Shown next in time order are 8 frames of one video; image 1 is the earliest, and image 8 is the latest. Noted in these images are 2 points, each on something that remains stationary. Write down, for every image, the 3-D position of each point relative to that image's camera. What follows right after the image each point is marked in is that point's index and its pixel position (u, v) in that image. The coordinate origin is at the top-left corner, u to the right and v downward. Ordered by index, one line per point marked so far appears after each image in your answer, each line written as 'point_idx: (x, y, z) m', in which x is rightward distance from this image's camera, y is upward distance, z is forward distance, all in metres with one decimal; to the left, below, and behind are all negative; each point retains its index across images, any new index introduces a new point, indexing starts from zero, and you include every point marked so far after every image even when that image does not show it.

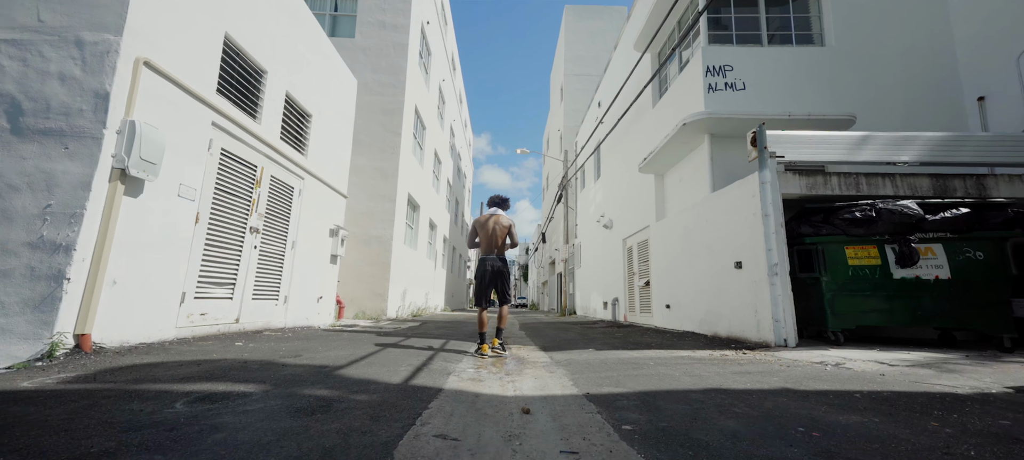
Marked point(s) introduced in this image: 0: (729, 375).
0: (+1.4, -0.9, +2.7) m
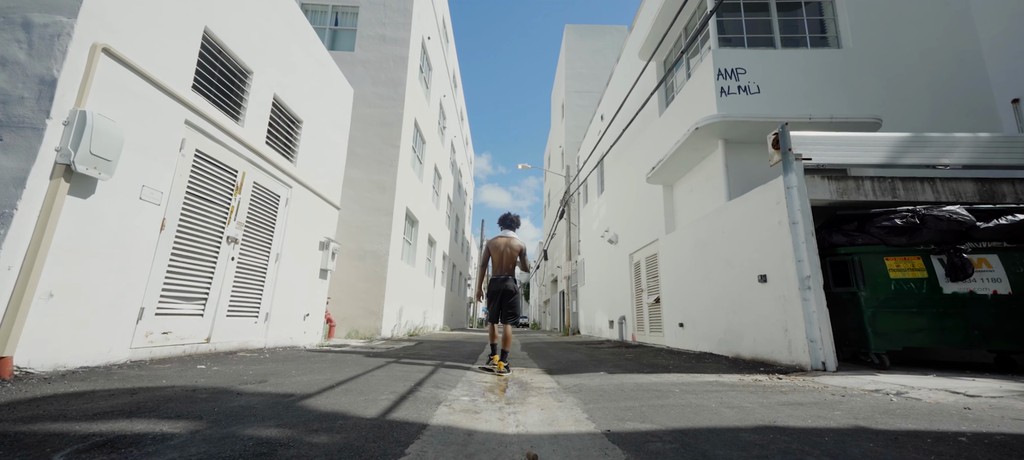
0: (+1.4, -0.9, +2.2) m
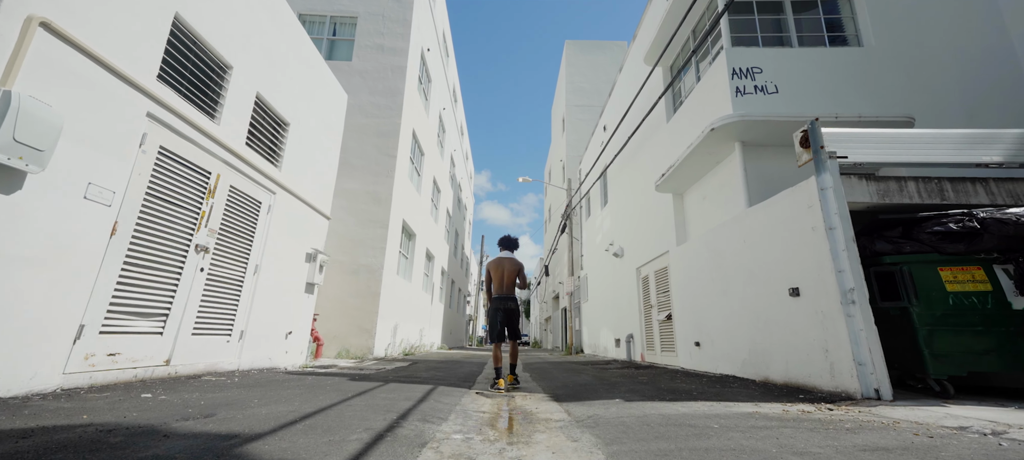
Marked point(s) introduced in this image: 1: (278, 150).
0: (+1.4, -0.9, +1.7) m
1: (-3.1, +1.1, +5.6) m
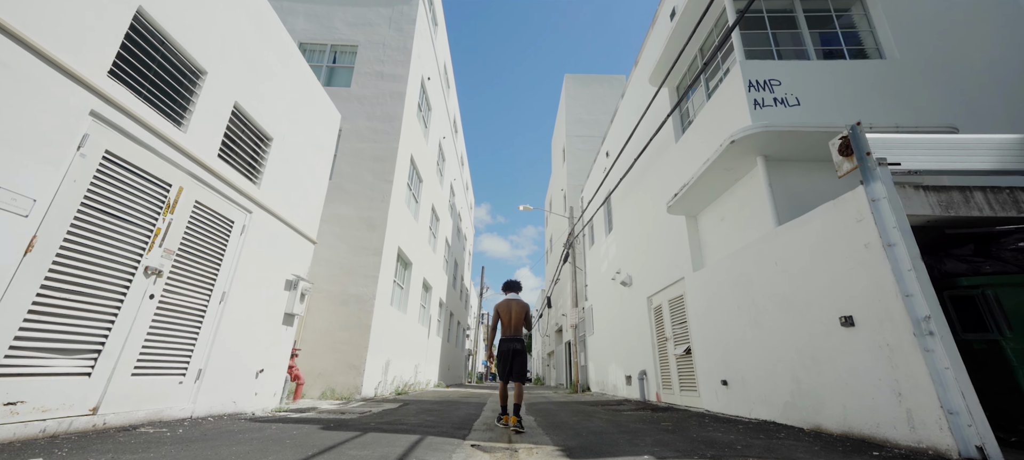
0: (+1.4, -0.9, +1.1) m
1: (-3.1, +0.8, +5.1) m
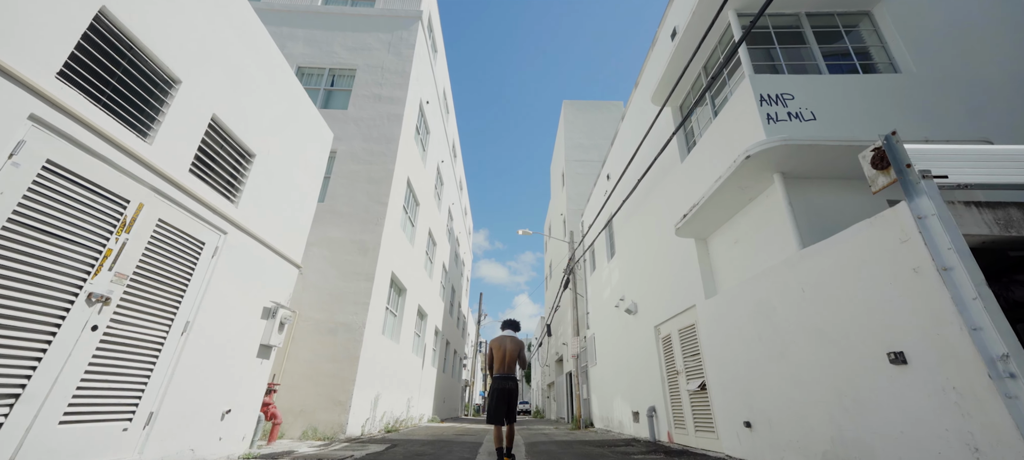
0: (+1.4, -0.9, +0.6) m
1: (-3.1, +0.5, +4.8) m
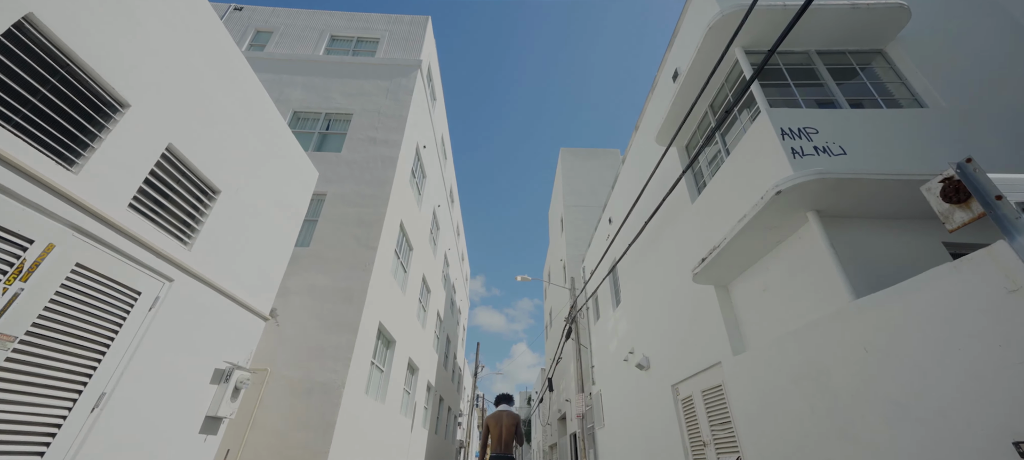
0: (+1.4, -0.9, -0.1) m
1: (-3.1, +0.1, +4.1) m
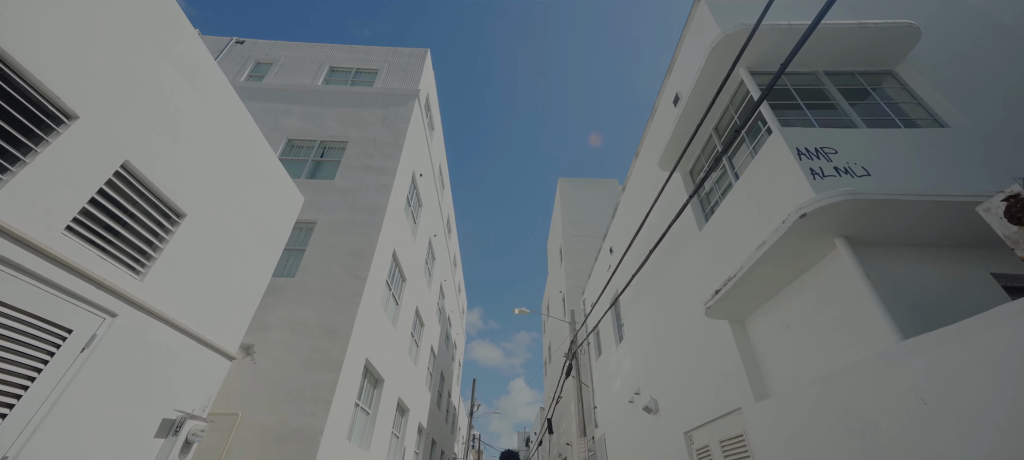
0: (+1.4, -0.8, -0.6) m
1: (-3.2, -0.2, +3.7) m
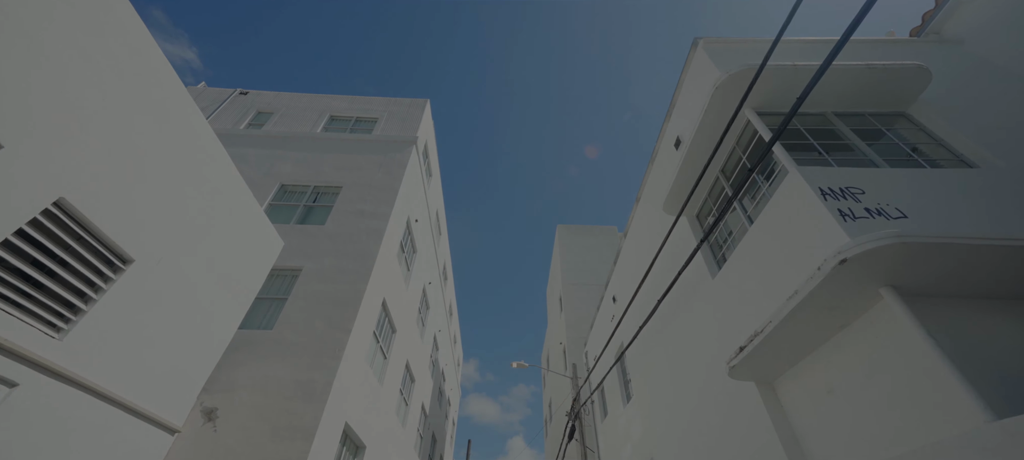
0: (+1.4, -0.7, -1.2) m
1: (-3.2, -0.5, +3.1) m
